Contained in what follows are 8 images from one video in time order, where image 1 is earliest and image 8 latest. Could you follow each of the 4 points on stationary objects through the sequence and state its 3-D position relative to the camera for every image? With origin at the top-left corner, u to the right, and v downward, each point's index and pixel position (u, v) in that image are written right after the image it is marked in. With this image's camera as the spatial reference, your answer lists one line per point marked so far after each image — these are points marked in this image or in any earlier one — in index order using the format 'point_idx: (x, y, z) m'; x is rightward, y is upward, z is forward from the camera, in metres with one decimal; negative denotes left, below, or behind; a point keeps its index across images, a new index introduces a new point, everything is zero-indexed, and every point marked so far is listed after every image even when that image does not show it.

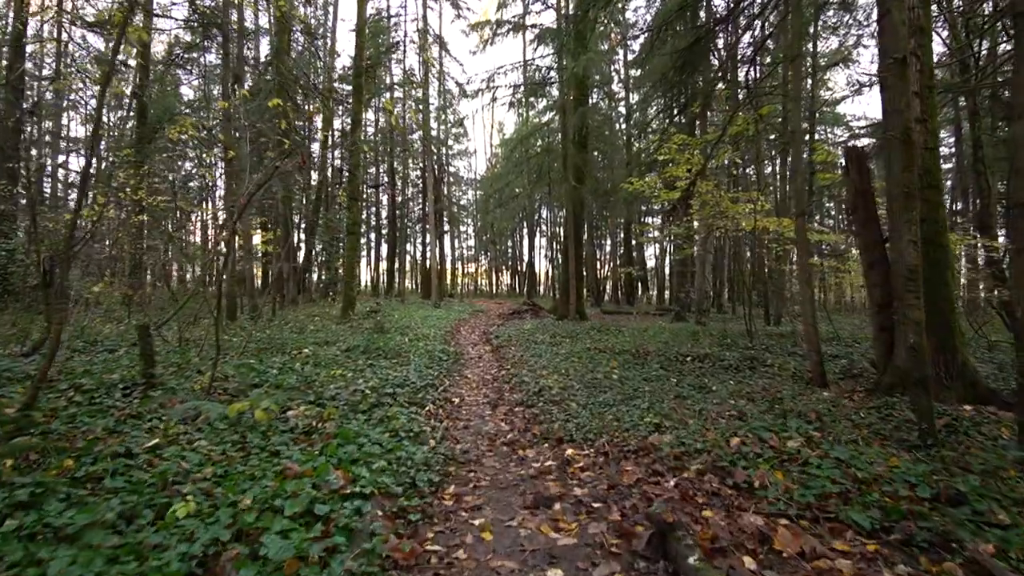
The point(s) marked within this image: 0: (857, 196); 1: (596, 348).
0: (+4.6, +1.2, +7.5) m
1: (+1.7, -1.2, +11.4) m
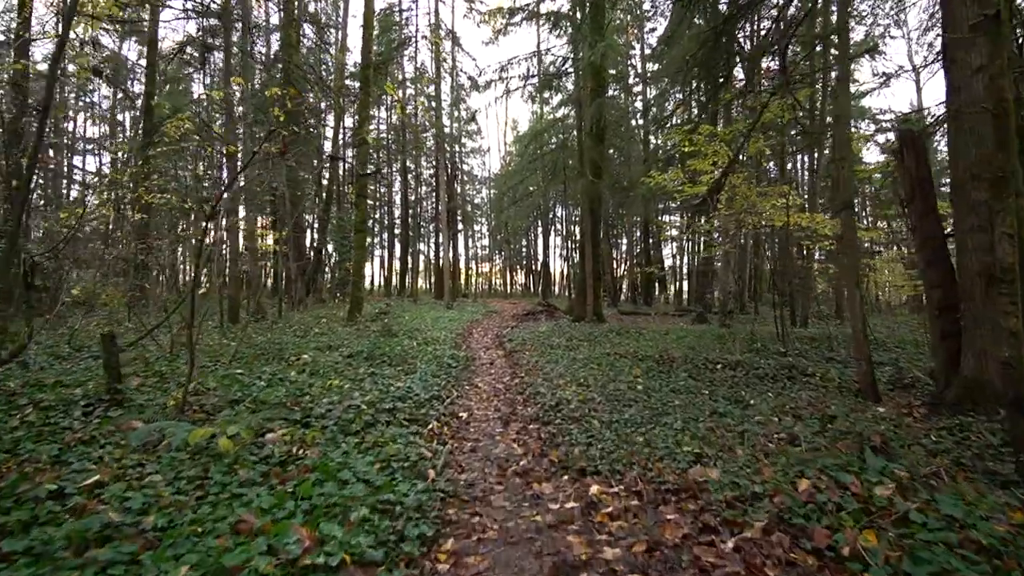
0: (+4.8, +1.2, +6.7) m
1: (+2.0, -1.2, +10.6) m
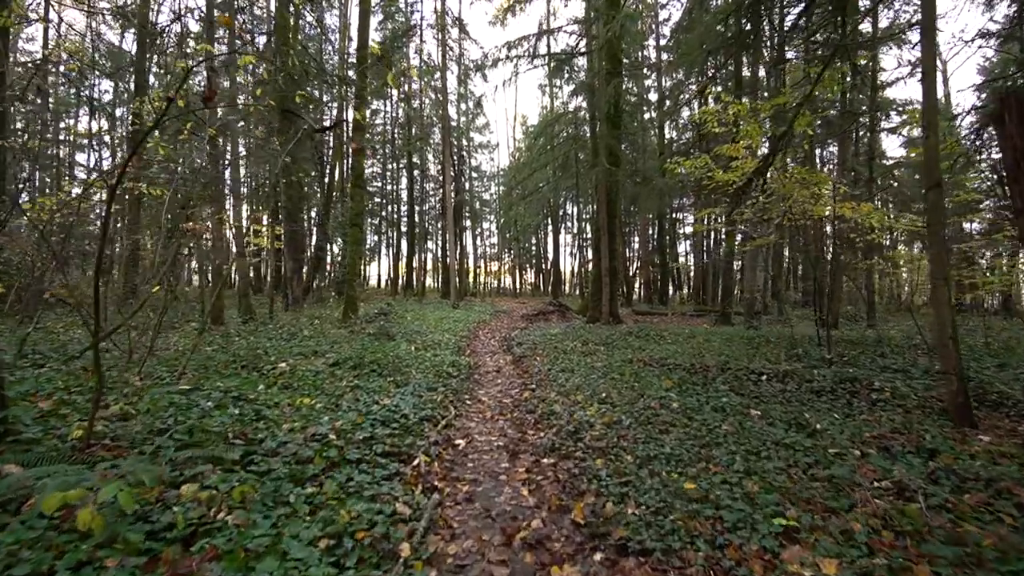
0: (+4.8, +1.2, +5.4) m
1: (+2.1, -1.2, +9.4) m
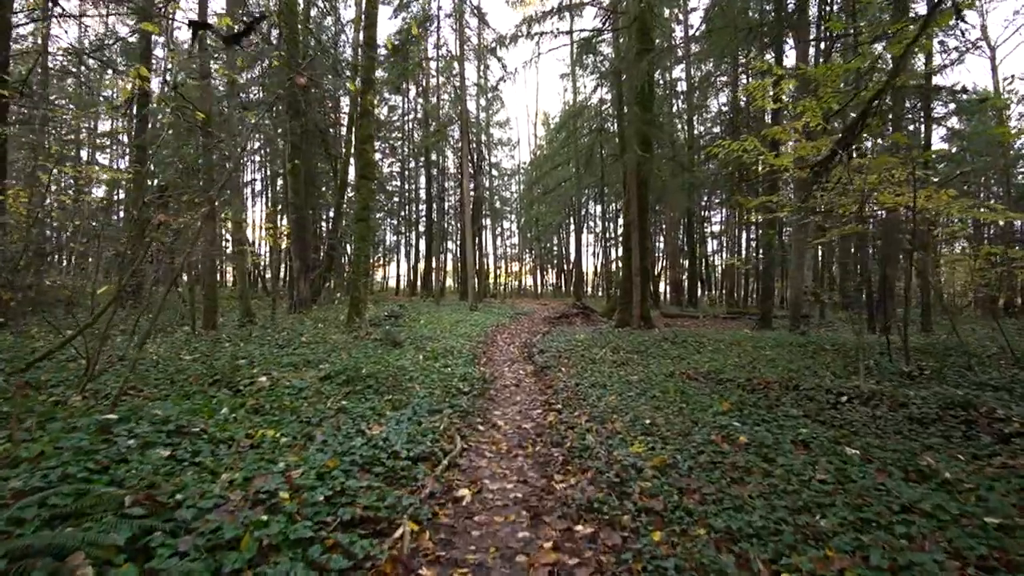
0: (+5.0, +1.2, +4.0) m
1: (+2.4, -1.2, +8.0) m
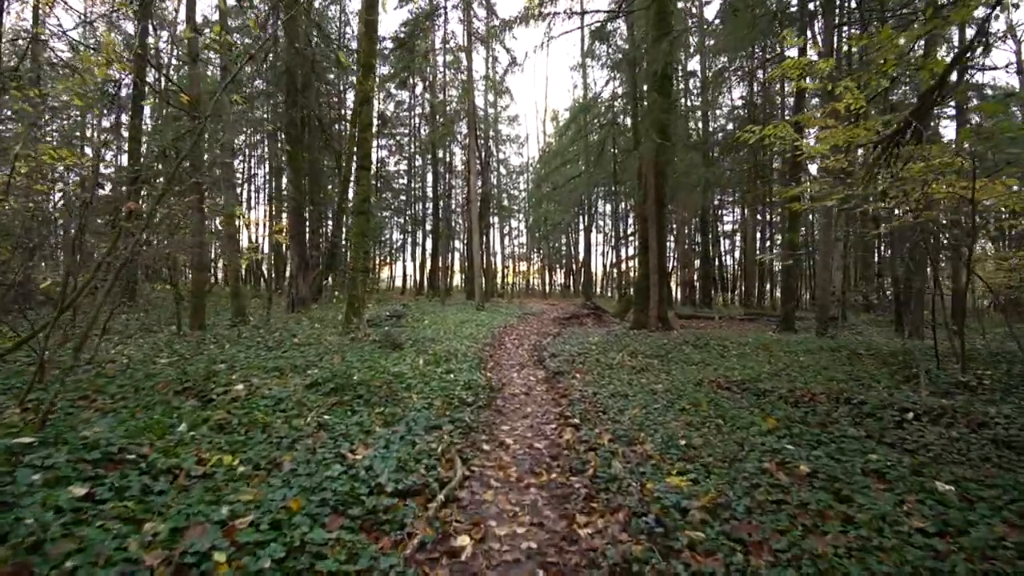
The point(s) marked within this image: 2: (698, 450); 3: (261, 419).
0: (+5.1, +1.2, +3.1) m
1: (+2.6, -1.2, +7.2) m
2: (+1.4, -1.2, +4.3) m
3: (-2.1, -1.1, +4.7) m
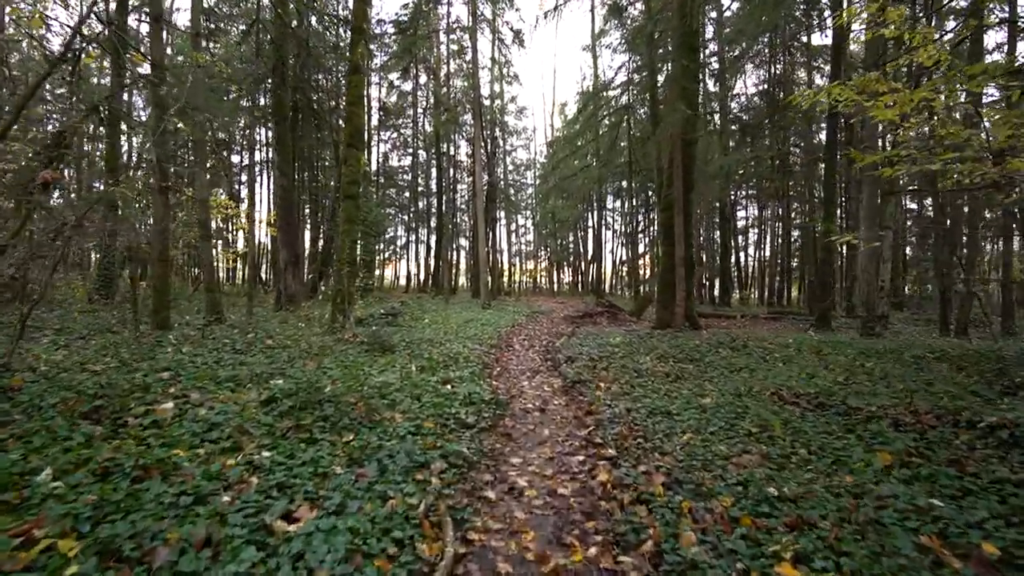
0: (+5.1, +1.3, +1.6) m
1: (+2.7, -1.1, +5.8) m
2: (+1.5, -1.1, +2.9) m
3: (-2.0, -1.0, +3.3) m
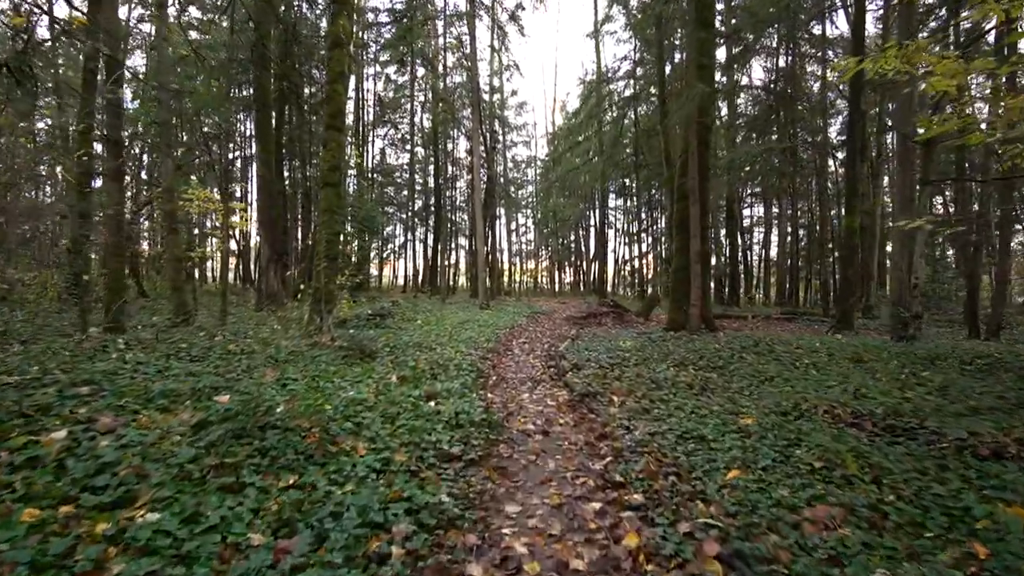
0: (+5.1, +1.4, +0.6) m
1: (+2.6, -1.0, +4.7) m
2: (+1.5, -1.1, +1.9) m
3: (-2.0, -1.0, +2.3) m
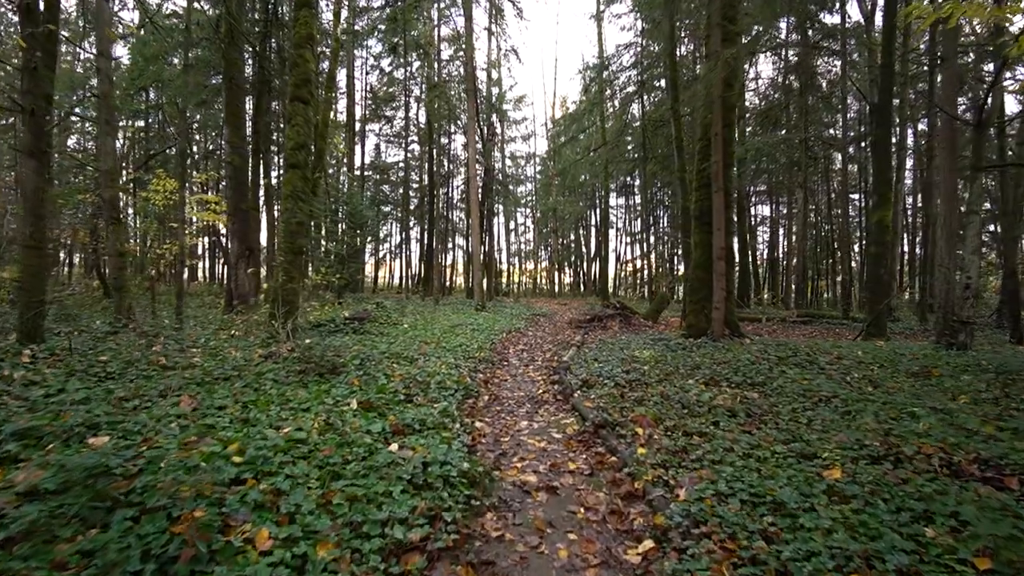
0: (+5.1, +1.4, -0.7) m
1: (+2.6, -1.0, +3.4) m
2: (+1.5, -1.1, +0.6) m
3: (-2.1, -0.9, +1.0) m
